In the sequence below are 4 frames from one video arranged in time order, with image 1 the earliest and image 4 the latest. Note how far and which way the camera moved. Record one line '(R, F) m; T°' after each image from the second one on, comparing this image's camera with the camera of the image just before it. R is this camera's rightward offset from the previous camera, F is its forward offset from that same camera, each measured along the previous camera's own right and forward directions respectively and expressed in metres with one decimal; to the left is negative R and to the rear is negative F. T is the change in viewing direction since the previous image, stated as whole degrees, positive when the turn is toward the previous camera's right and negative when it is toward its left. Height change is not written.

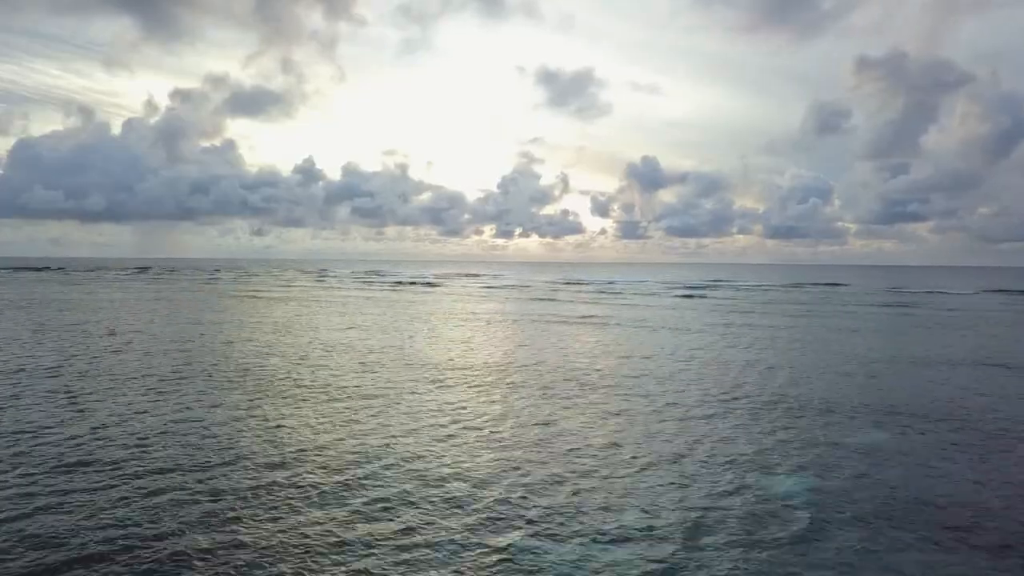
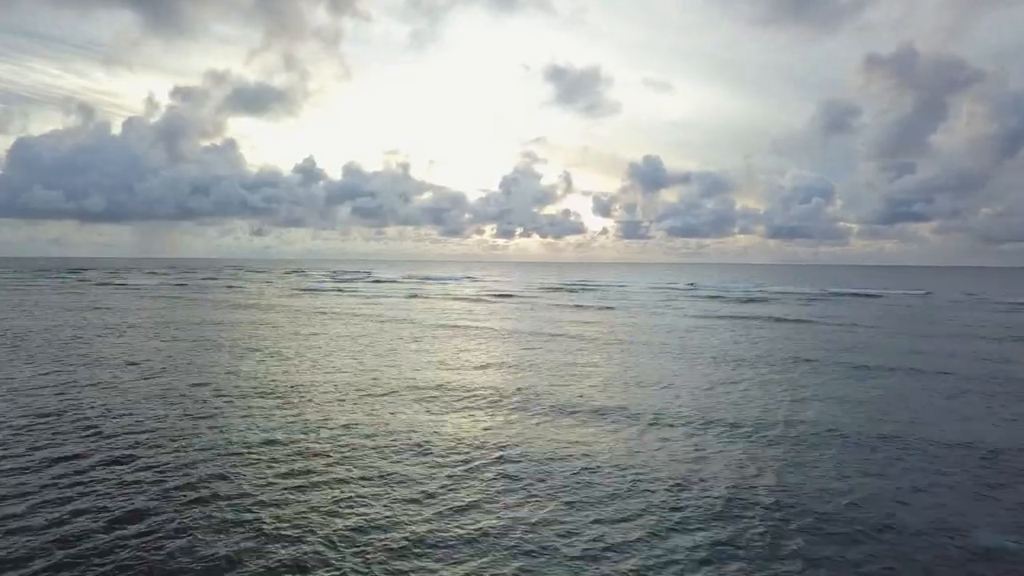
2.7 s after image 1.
(+0.5, +10.6) m; 0°
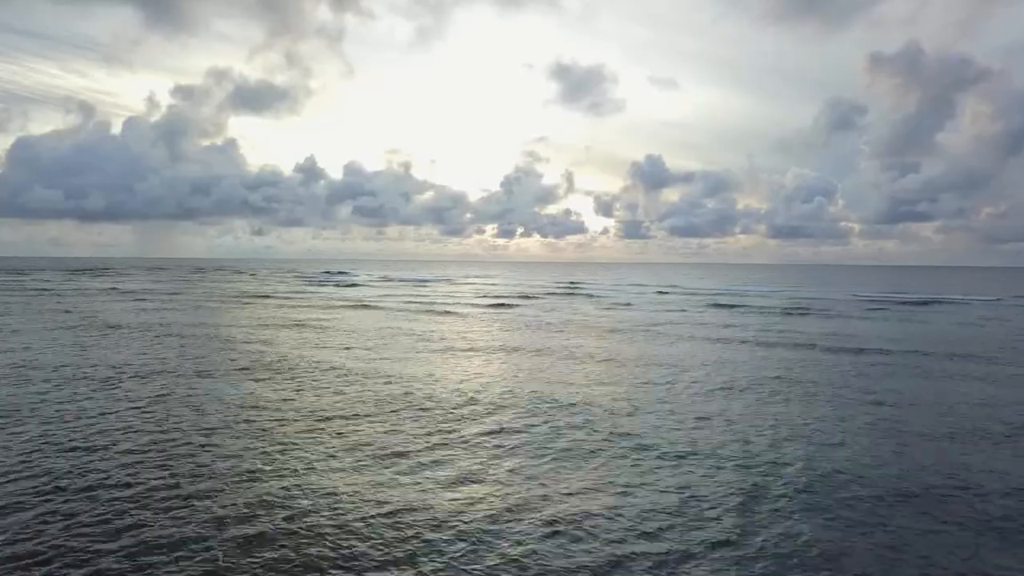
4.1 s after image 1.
(+0.4, +6.2) m; 0°
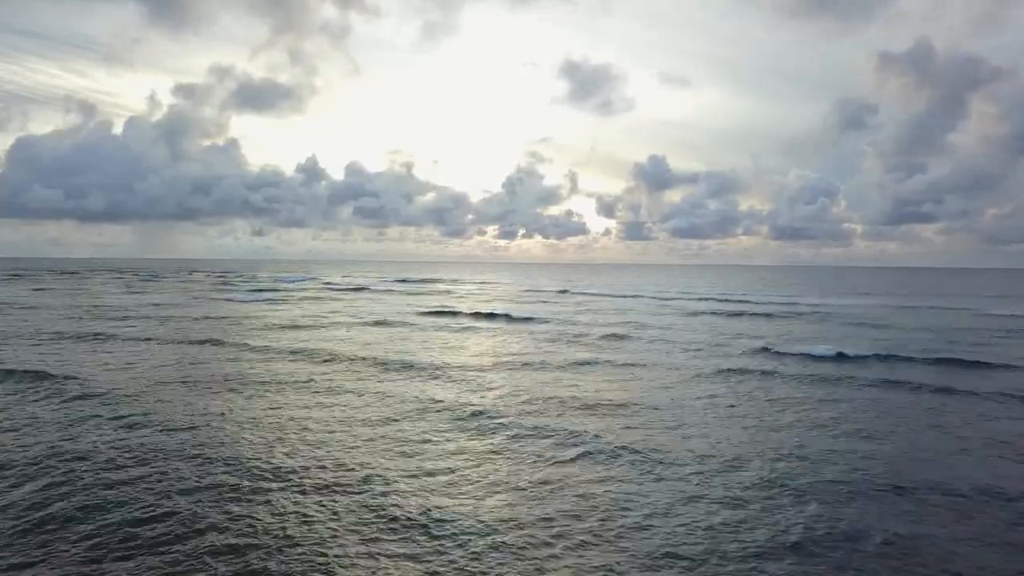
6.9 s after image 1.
(+1.5, +13.9) m; 0°
